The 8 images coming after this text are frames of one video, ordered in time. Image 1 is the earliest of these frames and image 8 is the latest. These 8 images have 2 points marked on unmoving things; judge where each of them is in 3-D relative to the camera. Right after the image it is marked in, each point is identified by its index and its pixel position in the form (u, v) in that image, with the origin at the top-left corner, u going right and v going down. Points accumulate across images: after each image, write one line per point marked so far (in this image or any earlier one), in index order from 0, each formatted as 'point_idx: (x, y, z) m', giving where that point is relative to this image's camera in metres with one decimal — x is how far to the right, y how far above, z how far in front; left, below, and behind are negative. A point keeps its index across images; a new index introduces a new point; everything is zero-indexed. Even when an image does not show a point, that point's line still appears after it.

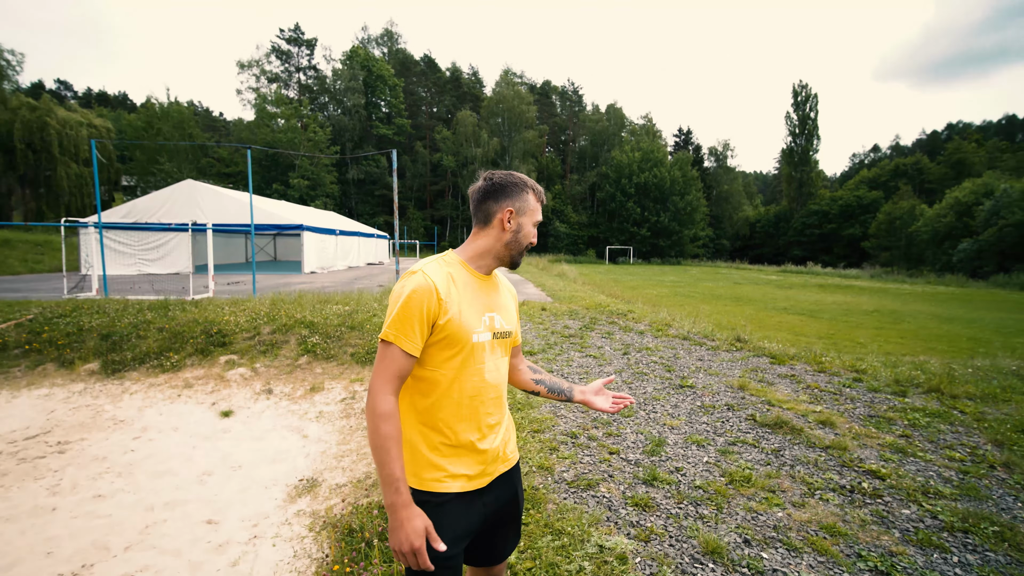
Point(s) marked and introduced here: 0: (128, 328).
0: (-8.6, -0.9, +10.1) m
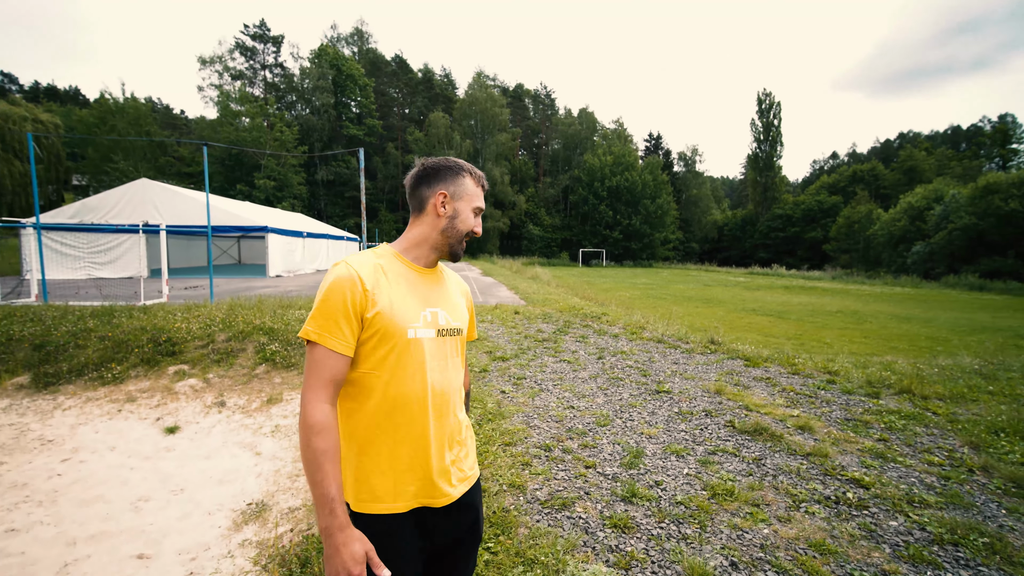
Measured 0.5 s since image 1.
0: (-9.2, -1.0, +9.3) m
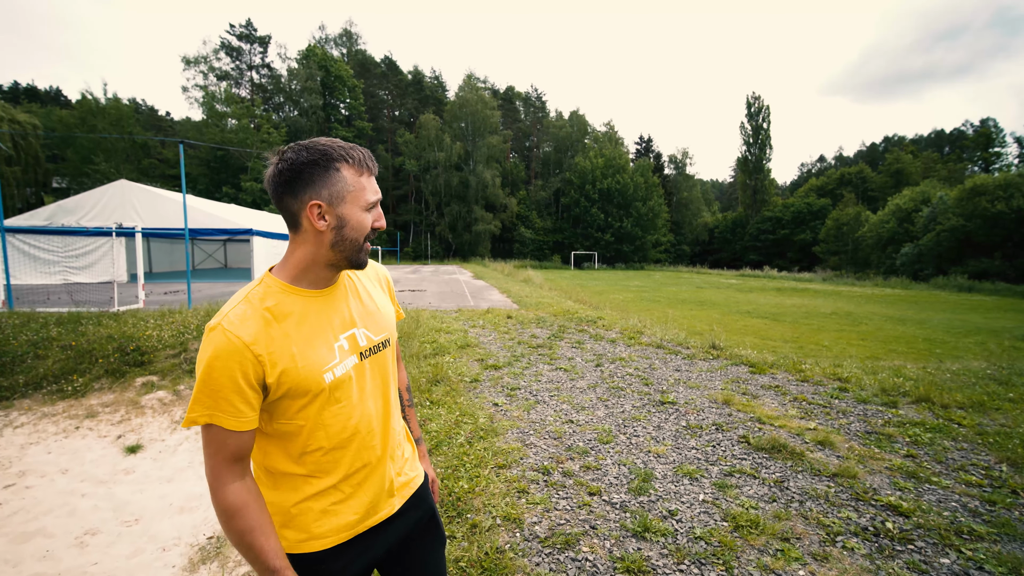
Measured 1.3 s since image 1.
0: (-9.3, -1.1, +8.7) m
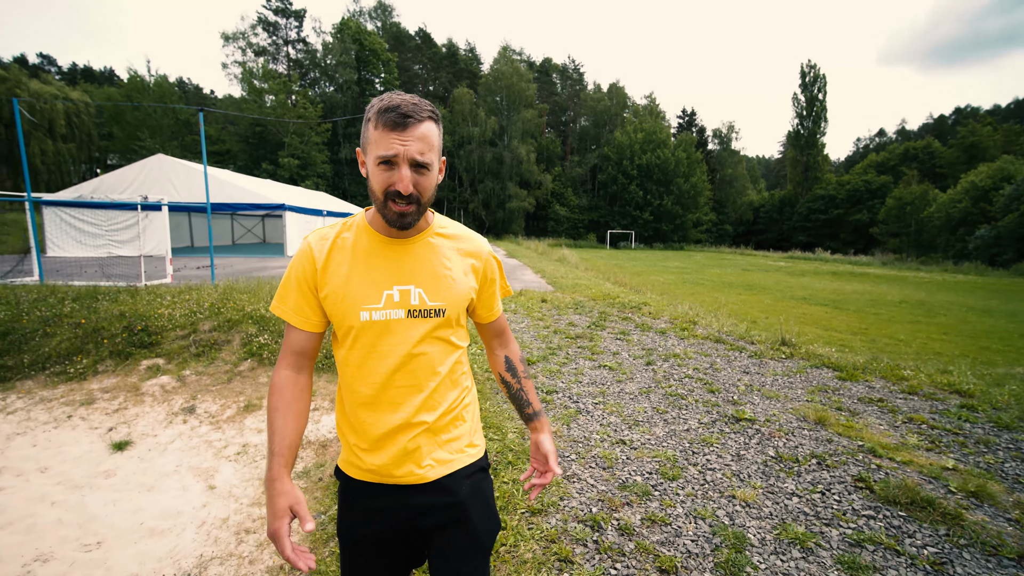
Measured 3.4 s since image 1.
0: (-8.7, -0.7, +8.2) m
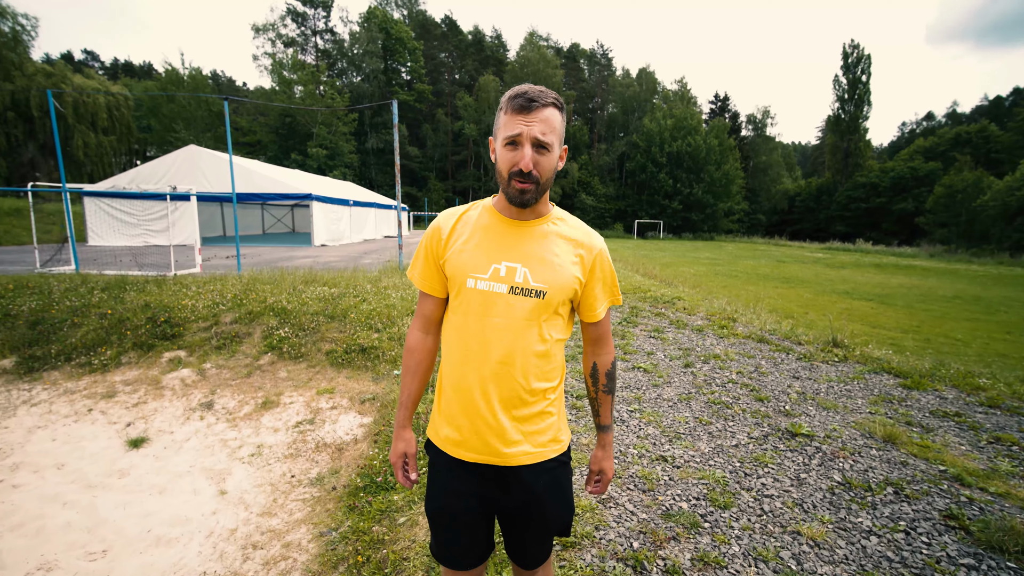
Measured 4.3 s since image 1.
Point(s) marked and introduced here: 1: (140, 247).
0: (-8.2, -0.5, +8.3) m
1: (-14.3, +1.6, +17.5) m
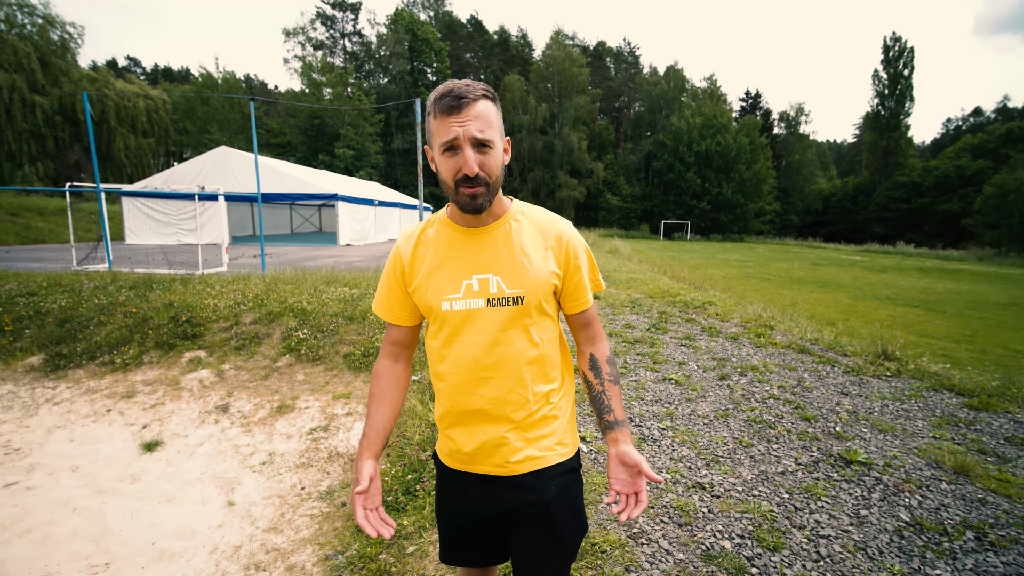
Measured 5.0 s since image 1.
0: (-7.8, -0.4, +8.4) m
1: (-13.4, +1.7, +17.9) m
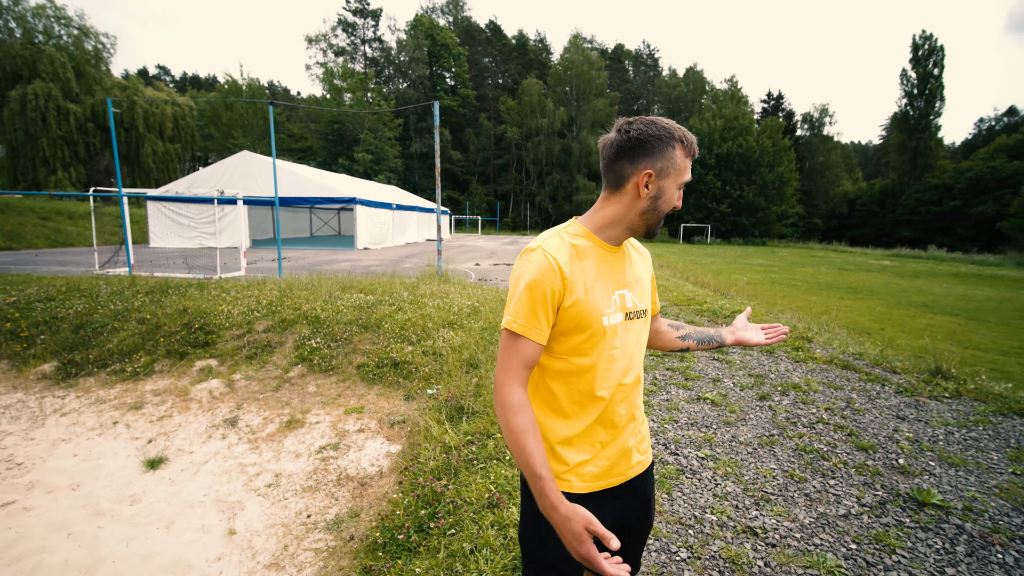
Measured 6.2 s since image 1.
0: (-7.5, -0.6, +8.3) m
1: (-12.7, +1.5, +18.0) m
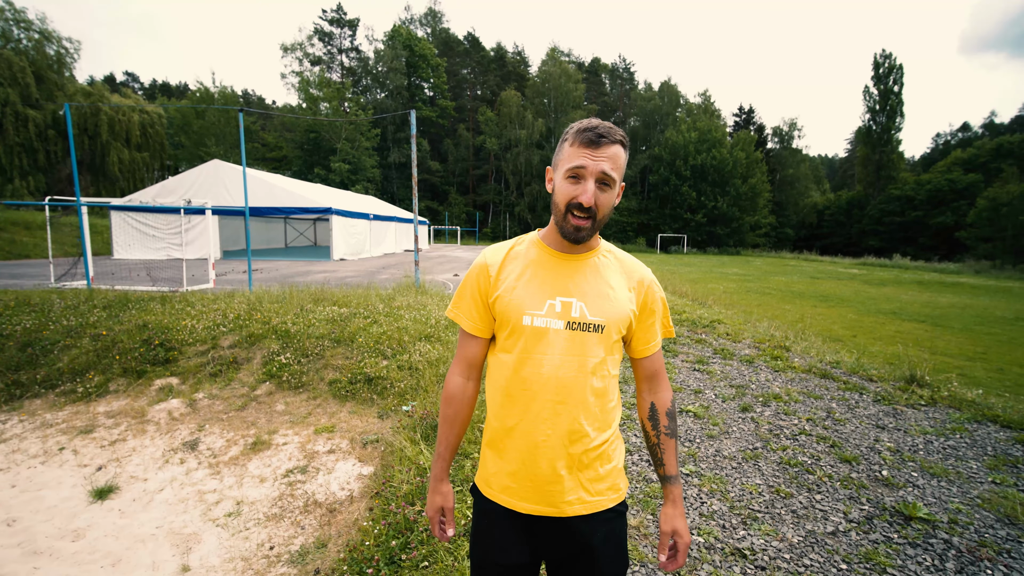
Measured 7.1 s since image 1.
0: (-7.8, -0.8, +7.8) m
1: (-13.5, +1.0, +17.3) m
